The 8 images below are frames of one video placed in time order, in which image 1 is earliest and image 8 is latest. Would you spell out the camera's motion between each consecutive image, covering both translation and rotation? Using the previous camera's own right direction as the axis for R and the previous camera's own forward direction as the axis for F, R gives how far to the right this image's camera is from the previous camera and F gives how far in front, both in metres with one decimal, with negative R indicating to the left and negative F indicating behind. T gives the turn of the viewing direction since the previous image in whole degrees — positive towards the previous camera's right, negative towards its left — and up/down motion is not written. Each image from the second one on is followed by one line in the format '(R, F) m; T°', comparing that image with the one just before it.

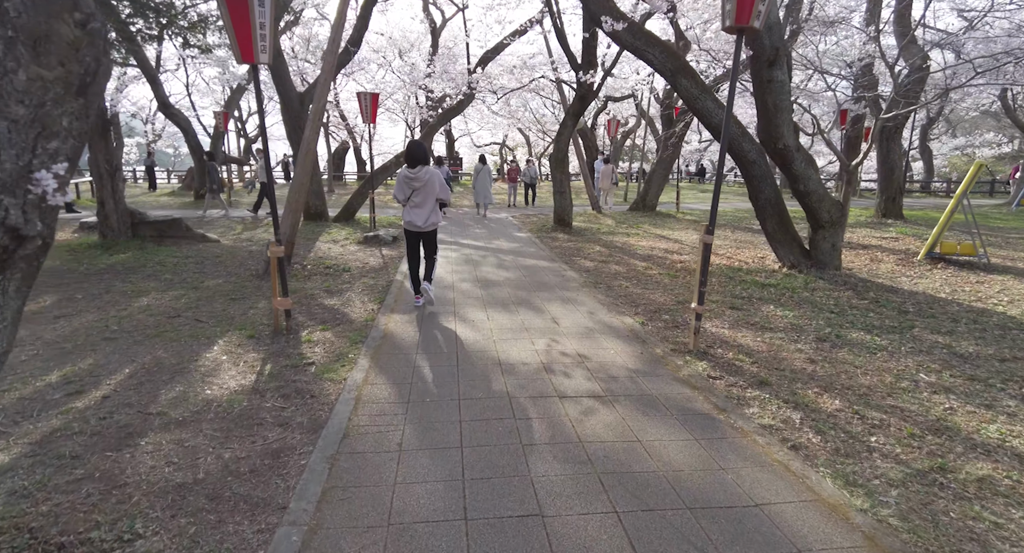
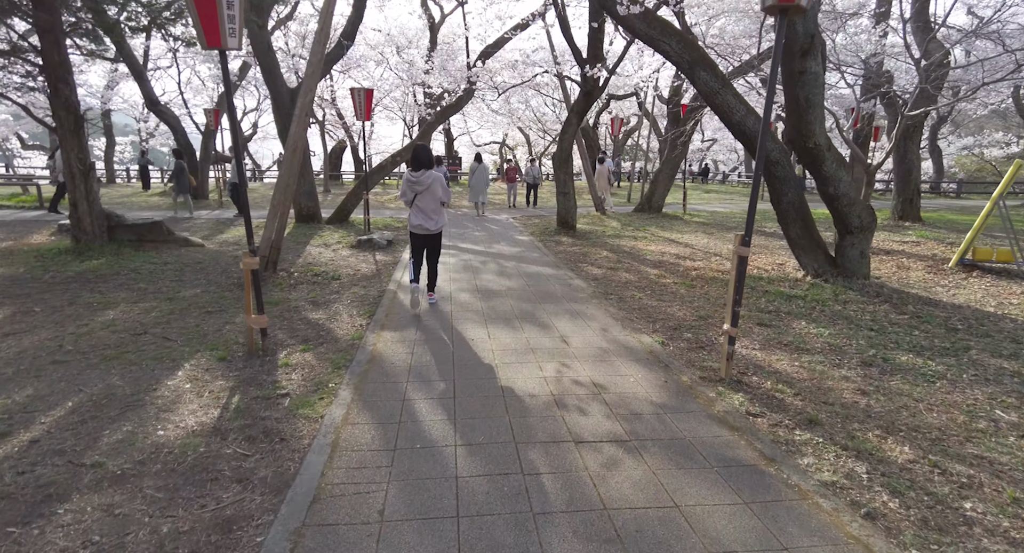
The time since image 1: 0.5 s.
(0.0, +0.5) m; 0°
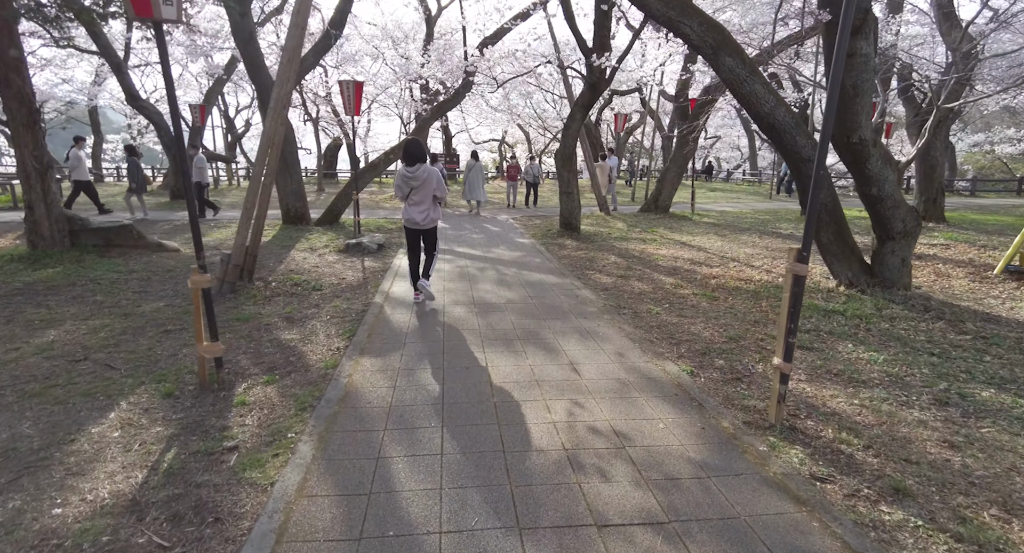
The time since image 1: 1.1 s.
(0.0, +0.6) m; 0°
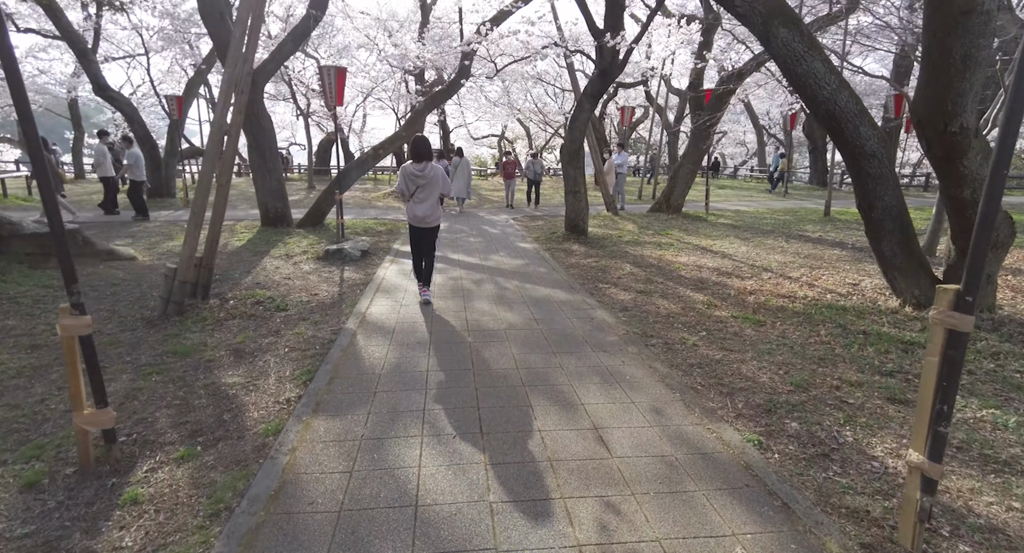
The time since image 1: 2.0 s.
(0.0, +1.0) m; 0°
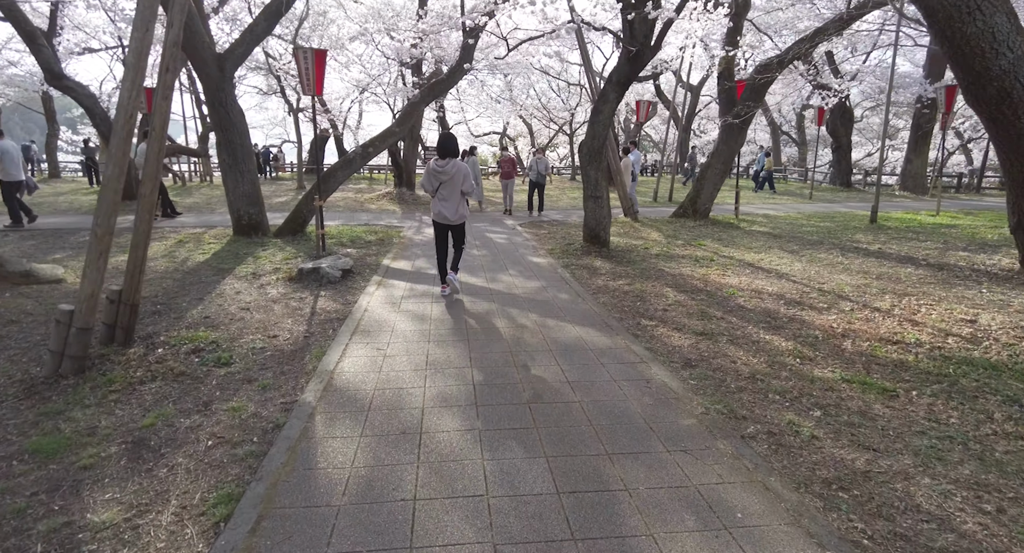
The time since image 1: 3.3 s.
(-0.2, +1.3) m; 0°
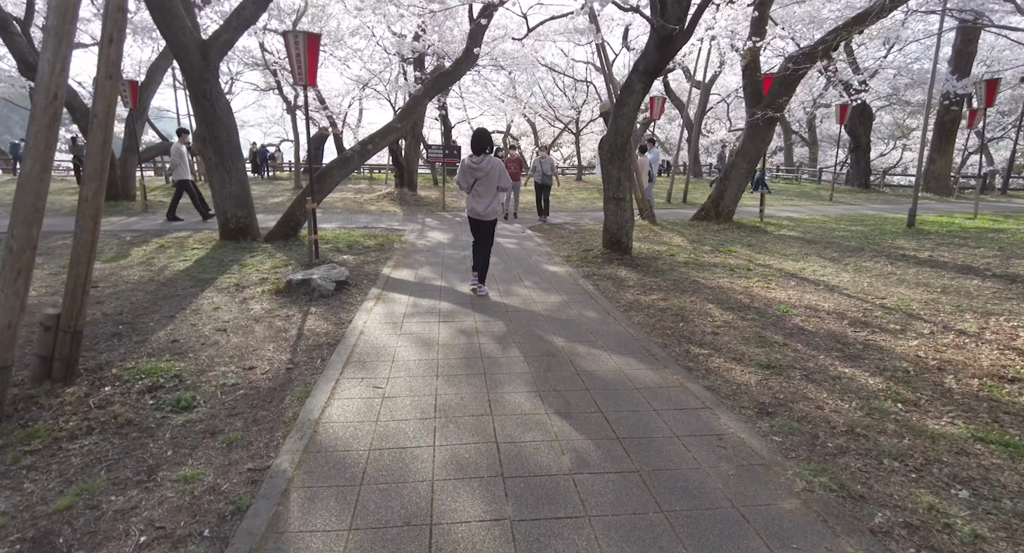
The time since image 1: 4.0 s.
(-0.2, +0.8) m; 0°
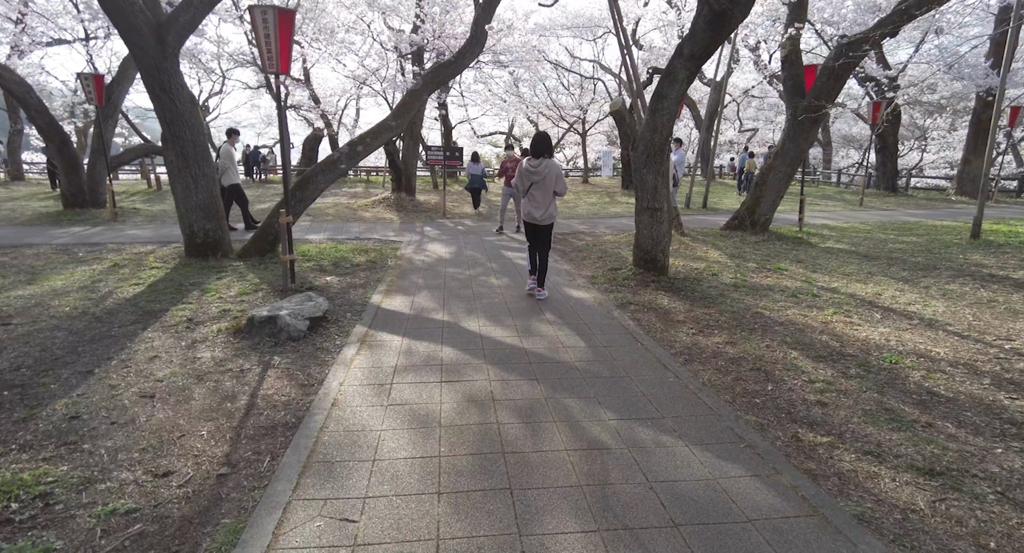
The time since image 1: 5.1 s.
(-0.2, +1.2) m; 0°
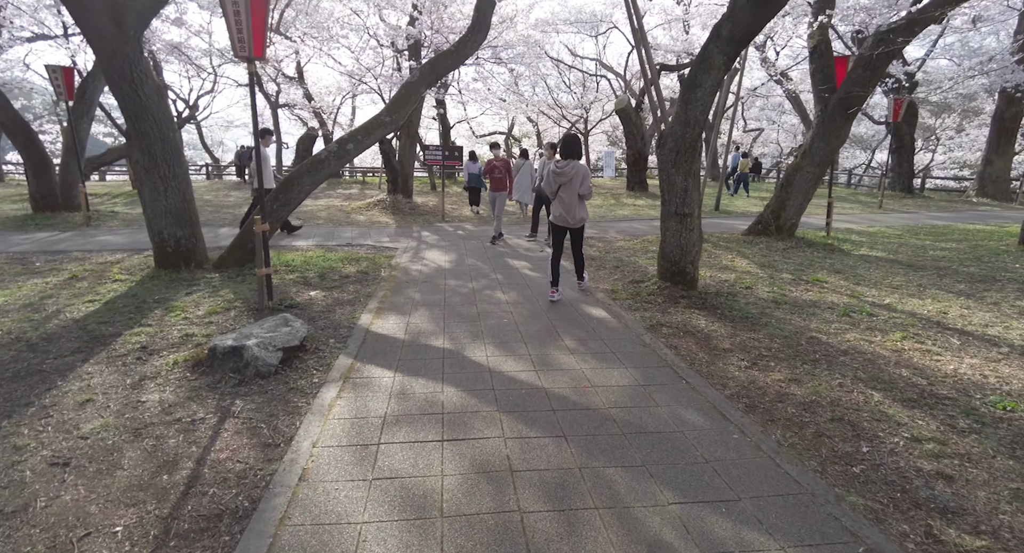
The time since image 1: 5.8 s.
(-0.1, +0.8) m; 0°
